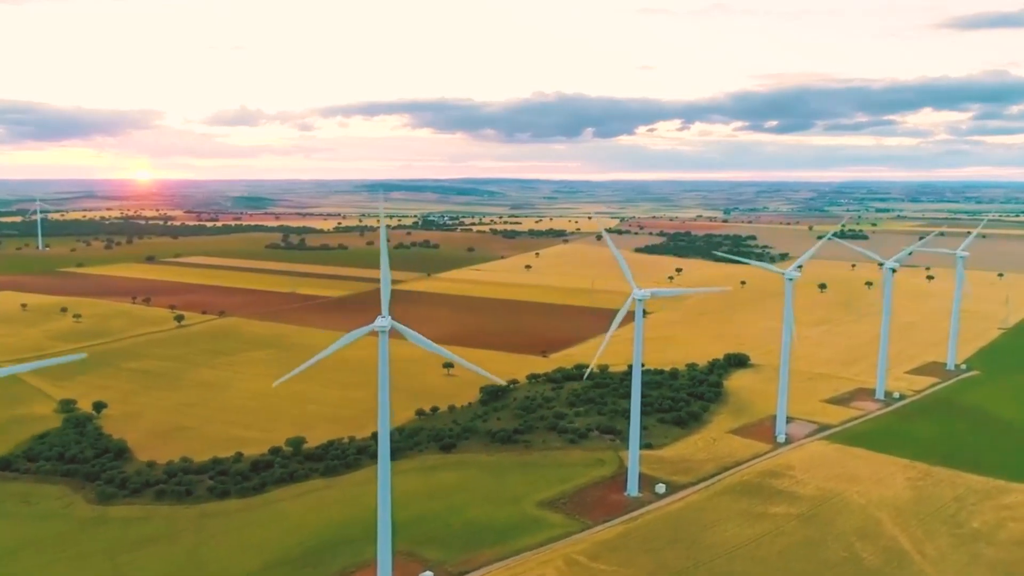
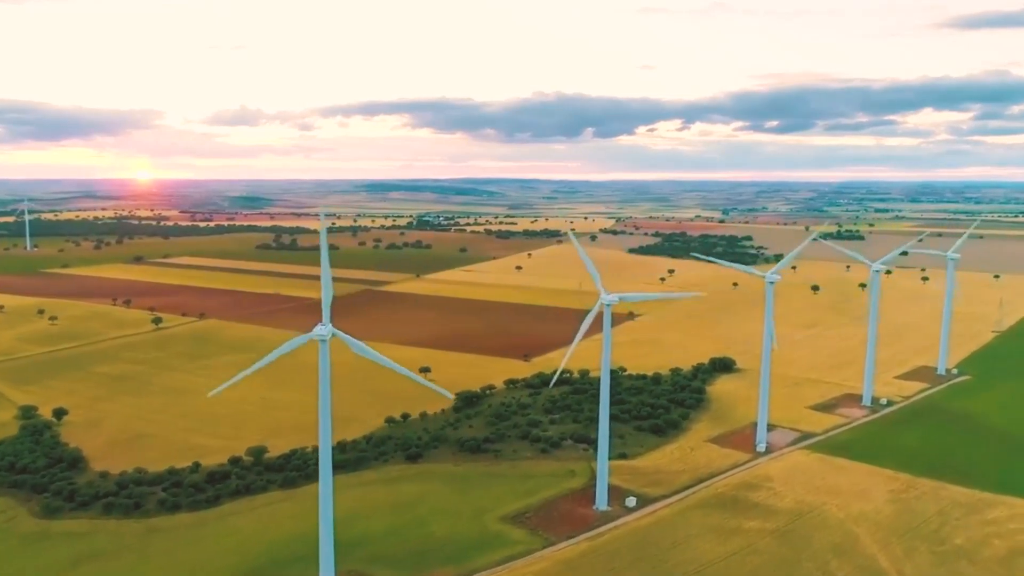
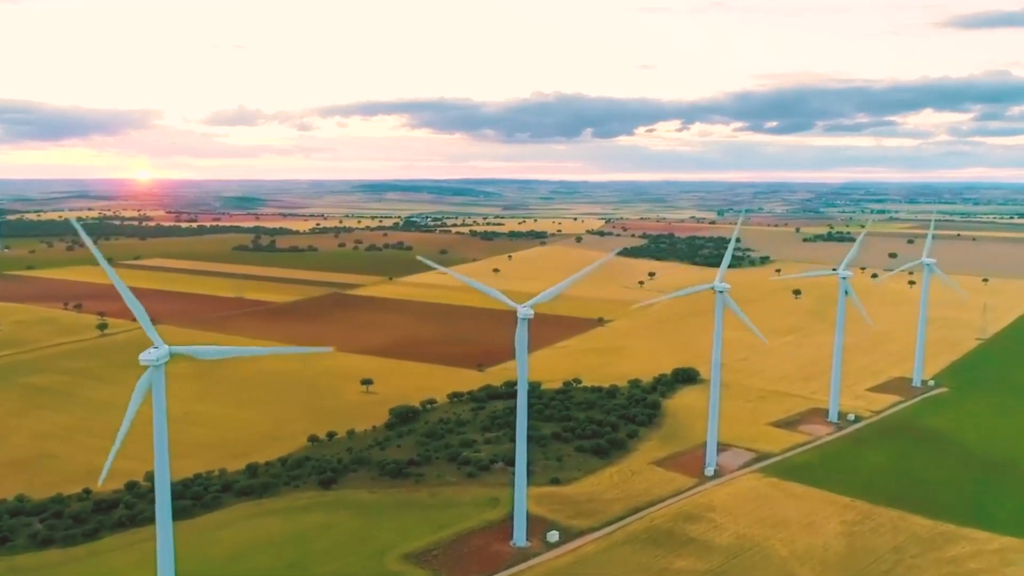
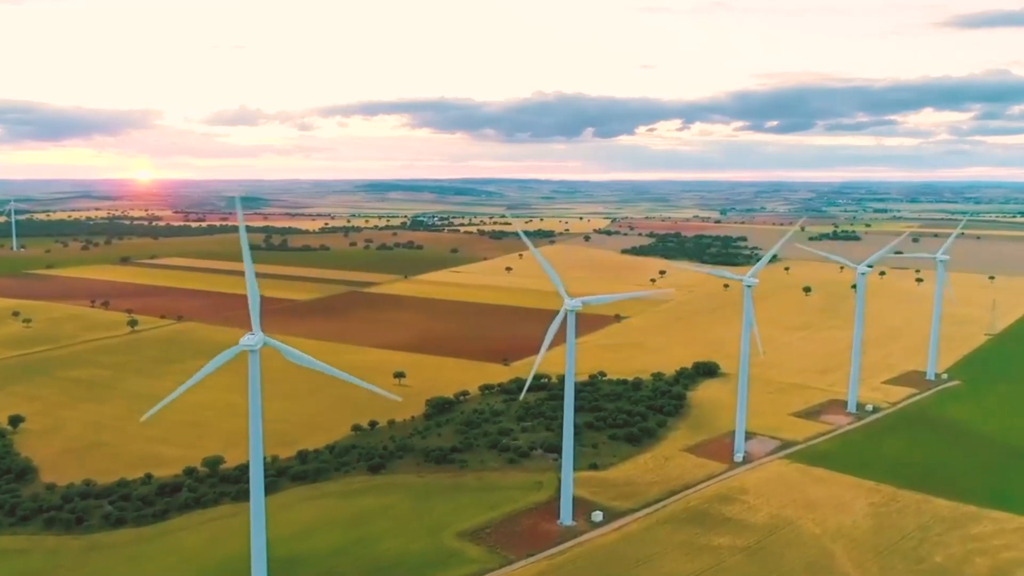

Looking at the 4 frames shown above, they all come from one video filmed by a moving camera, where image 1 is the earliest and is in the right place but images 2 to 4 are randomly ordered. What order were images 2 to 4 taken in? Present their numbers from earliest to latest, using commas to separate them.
2, 4, 3
